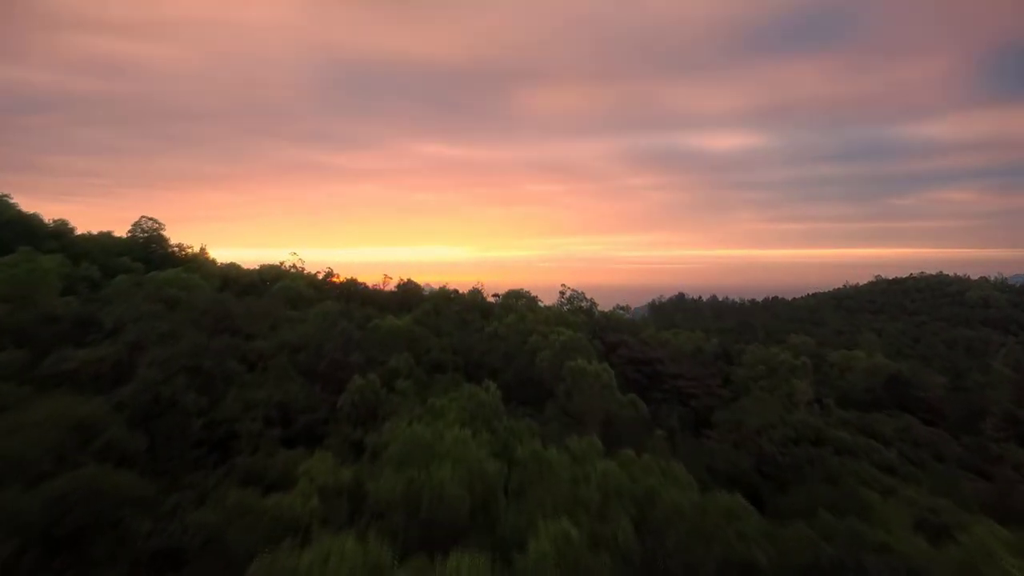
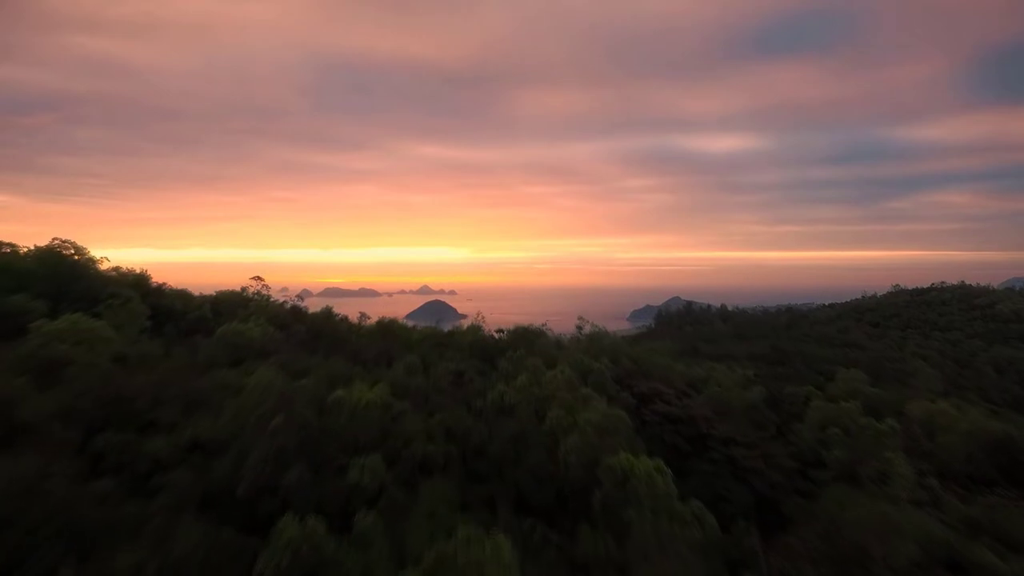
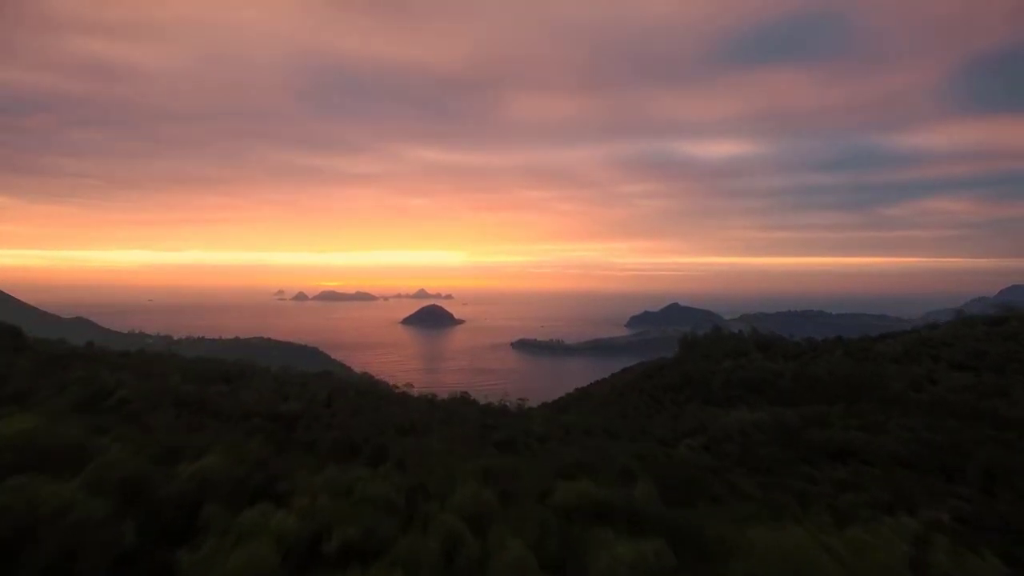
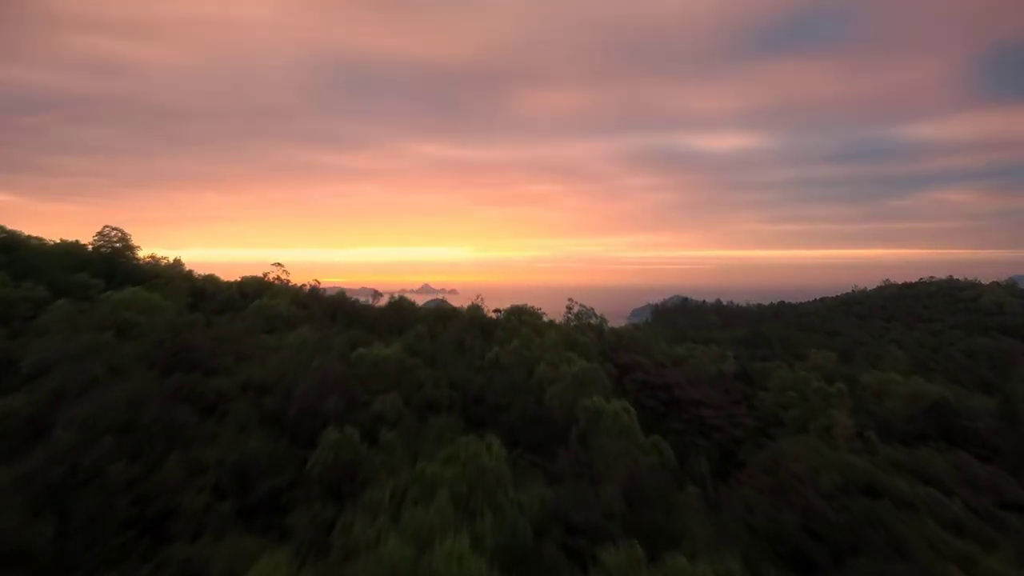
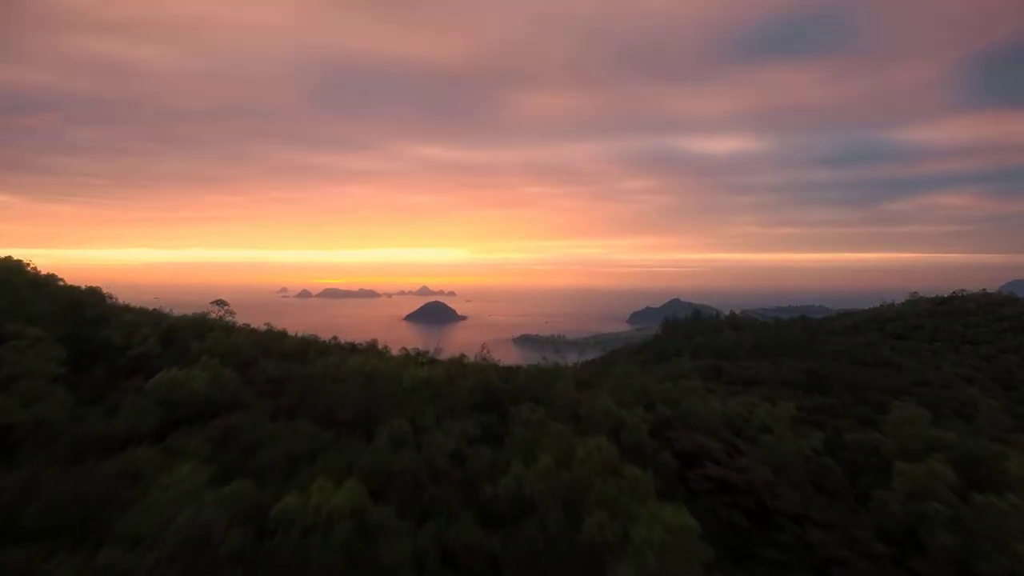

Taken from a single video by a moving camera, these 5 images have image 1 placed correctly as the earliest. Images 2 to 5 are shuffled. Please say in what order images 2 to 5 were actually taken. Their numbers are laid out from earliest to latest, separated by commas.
4, 2, 5, 3
